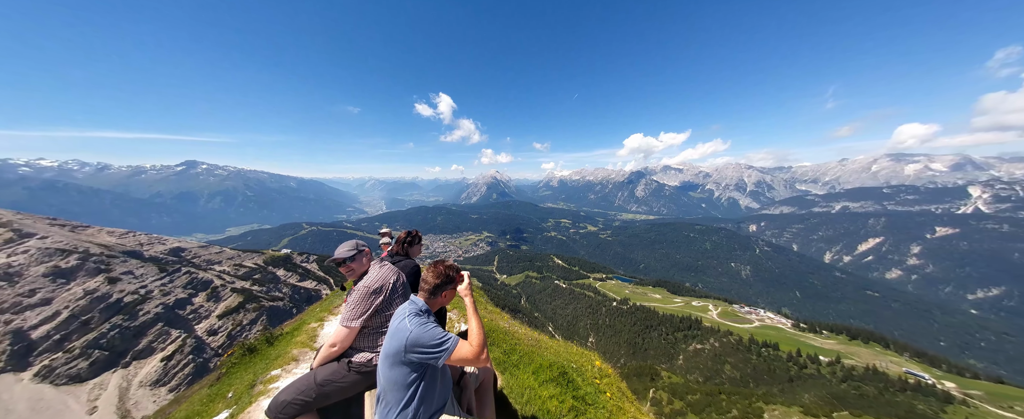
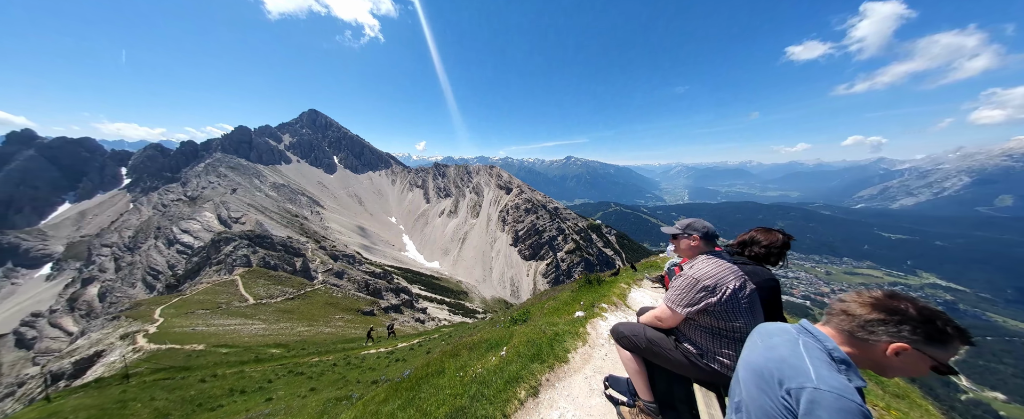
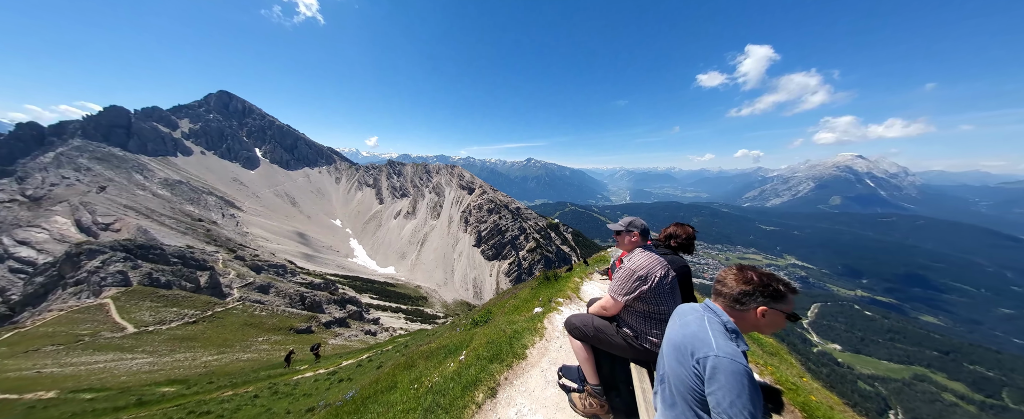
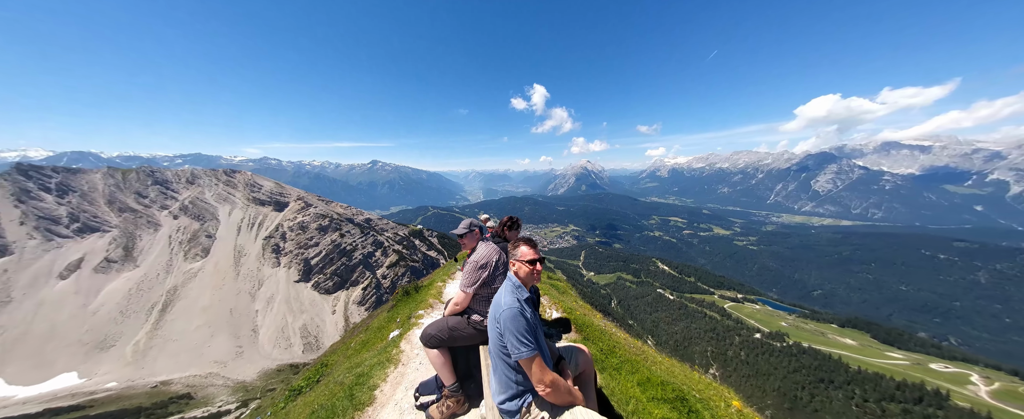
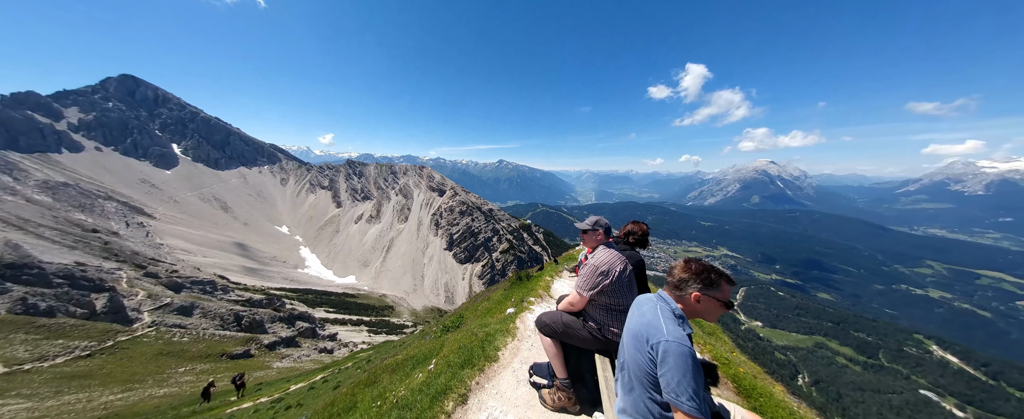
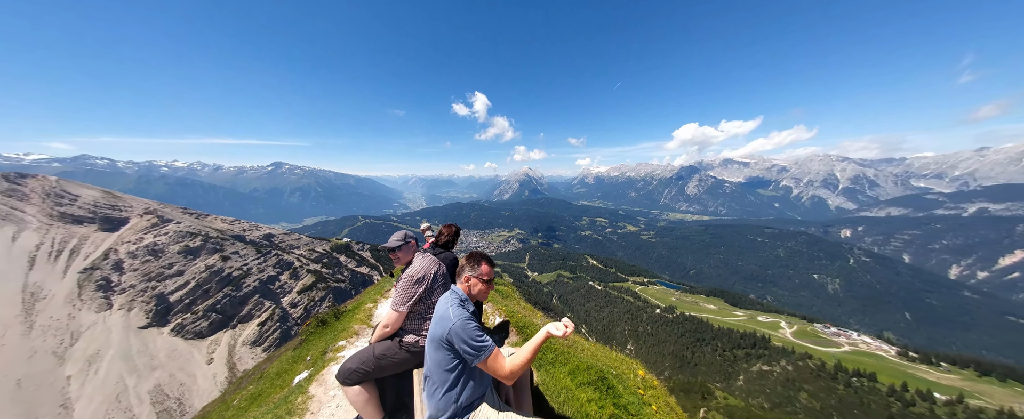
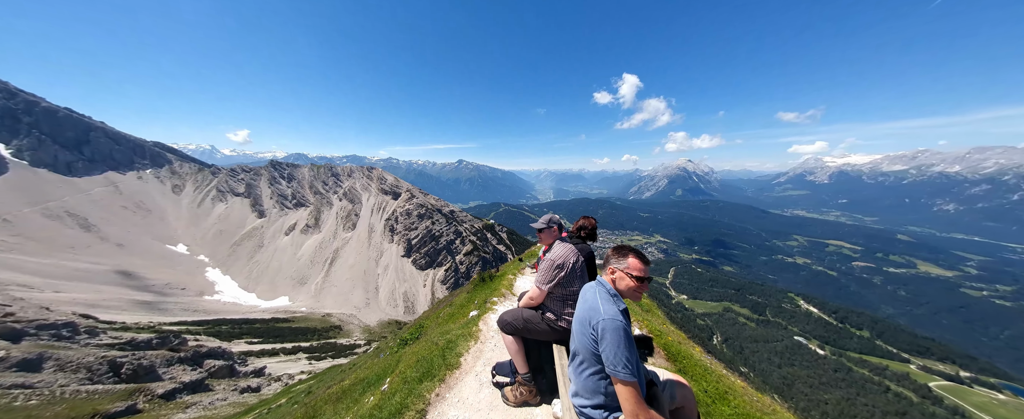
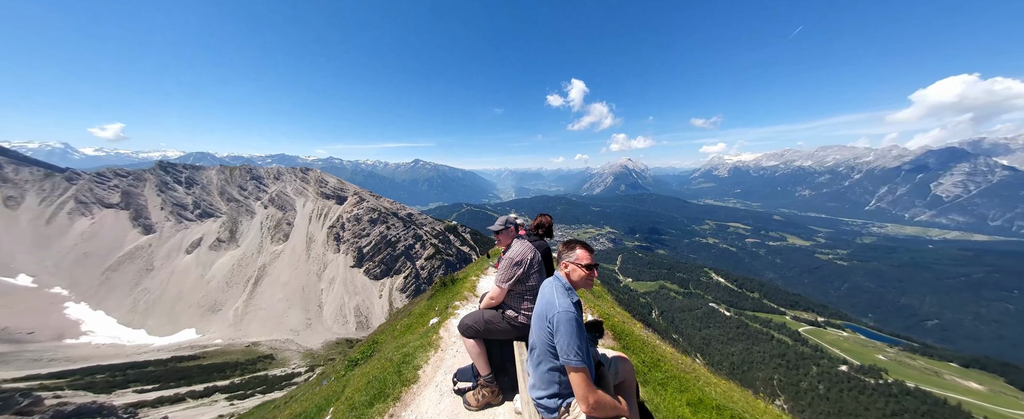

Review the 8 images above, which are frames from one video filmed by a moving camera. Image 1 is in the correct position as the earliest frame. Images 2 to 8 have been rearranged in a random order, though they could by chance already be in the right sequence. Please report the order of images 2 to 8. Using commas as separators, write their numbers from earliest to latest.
6, 4, 8, 7, 5, 3, 2
